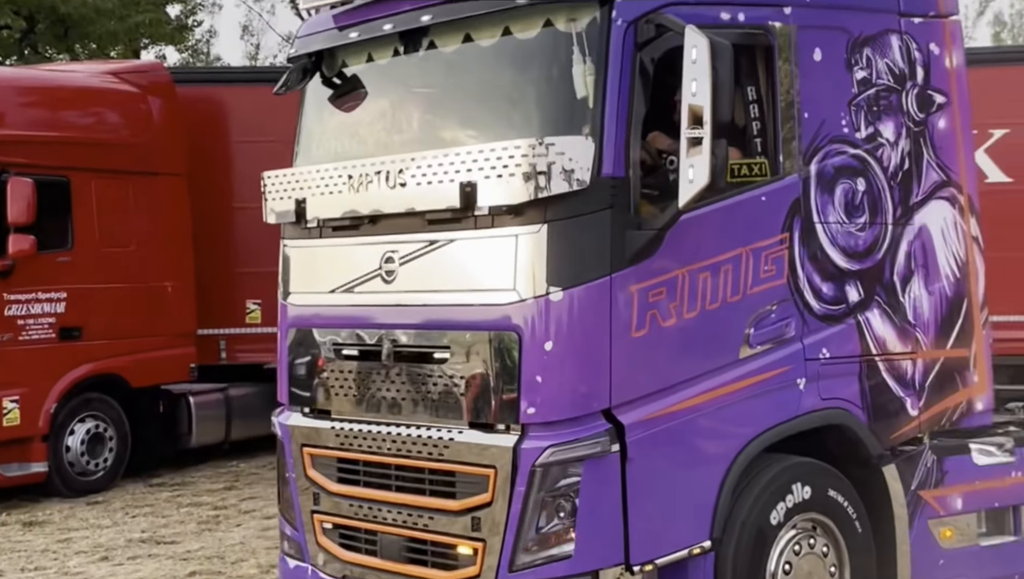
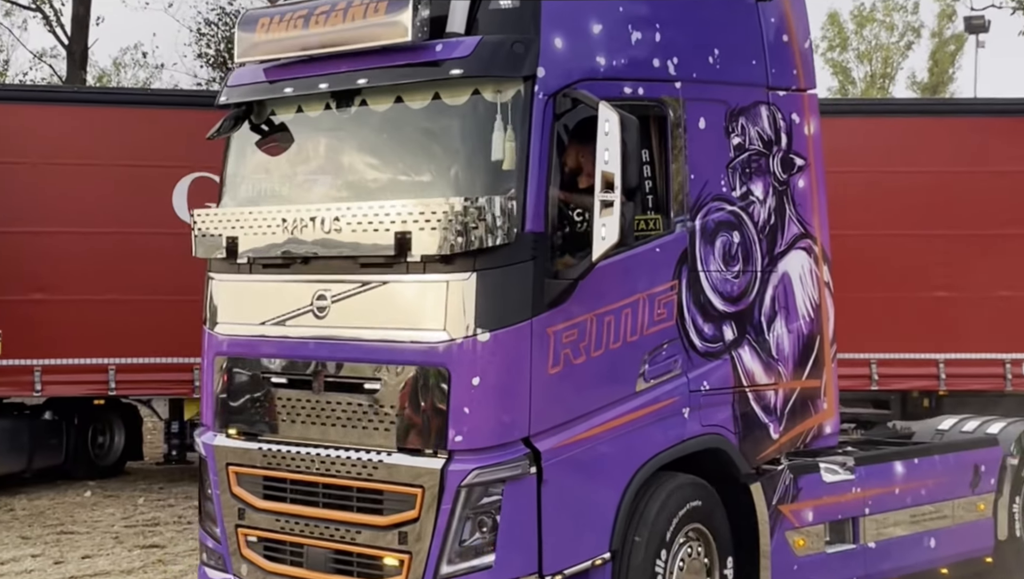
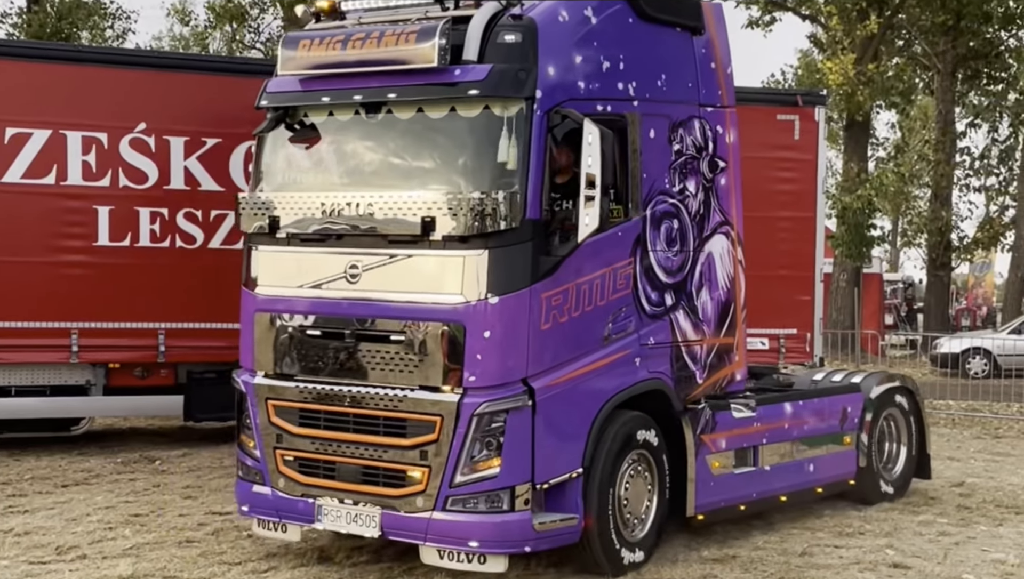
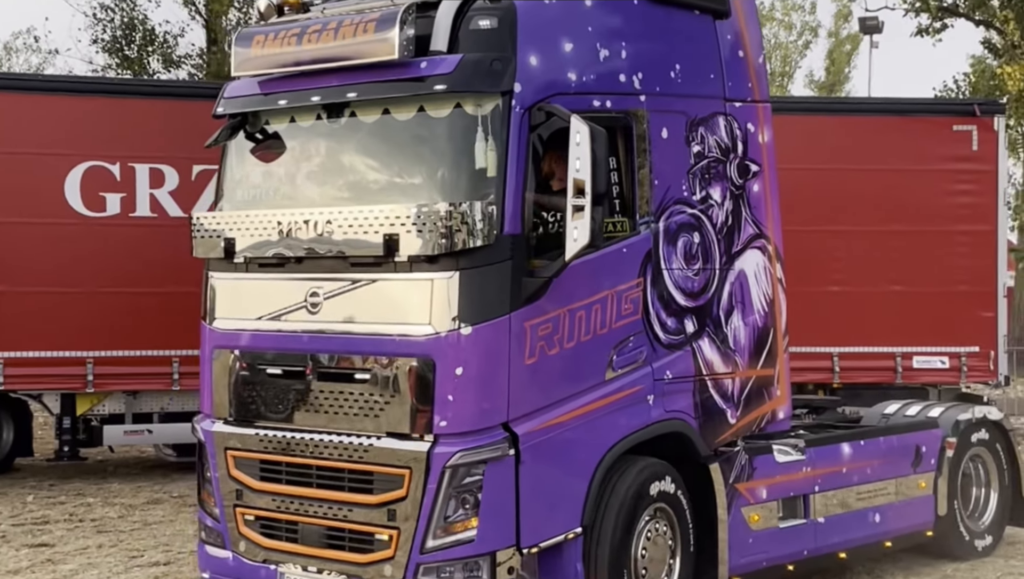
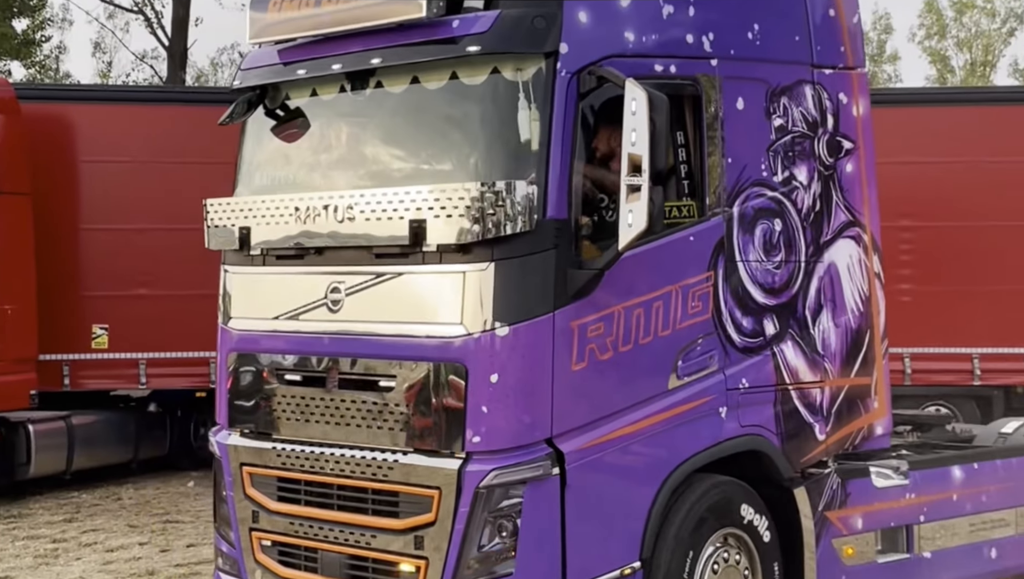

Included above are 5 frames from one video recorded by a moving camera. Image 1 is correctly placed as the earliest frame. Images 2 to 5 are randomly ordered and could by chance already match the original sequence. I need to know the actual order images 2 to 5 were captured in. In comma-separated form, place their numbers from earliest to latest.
5, 2, 4, 3
